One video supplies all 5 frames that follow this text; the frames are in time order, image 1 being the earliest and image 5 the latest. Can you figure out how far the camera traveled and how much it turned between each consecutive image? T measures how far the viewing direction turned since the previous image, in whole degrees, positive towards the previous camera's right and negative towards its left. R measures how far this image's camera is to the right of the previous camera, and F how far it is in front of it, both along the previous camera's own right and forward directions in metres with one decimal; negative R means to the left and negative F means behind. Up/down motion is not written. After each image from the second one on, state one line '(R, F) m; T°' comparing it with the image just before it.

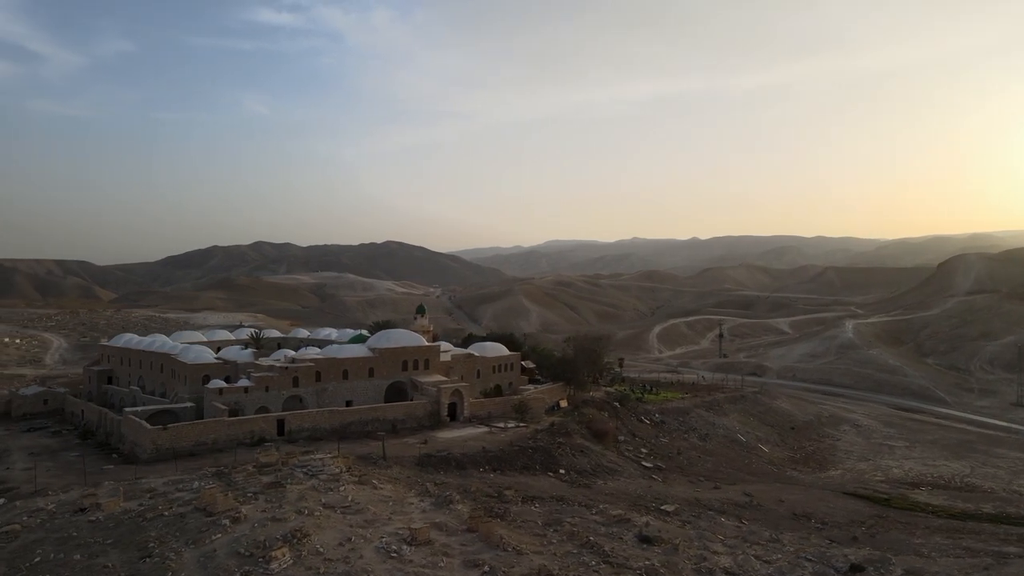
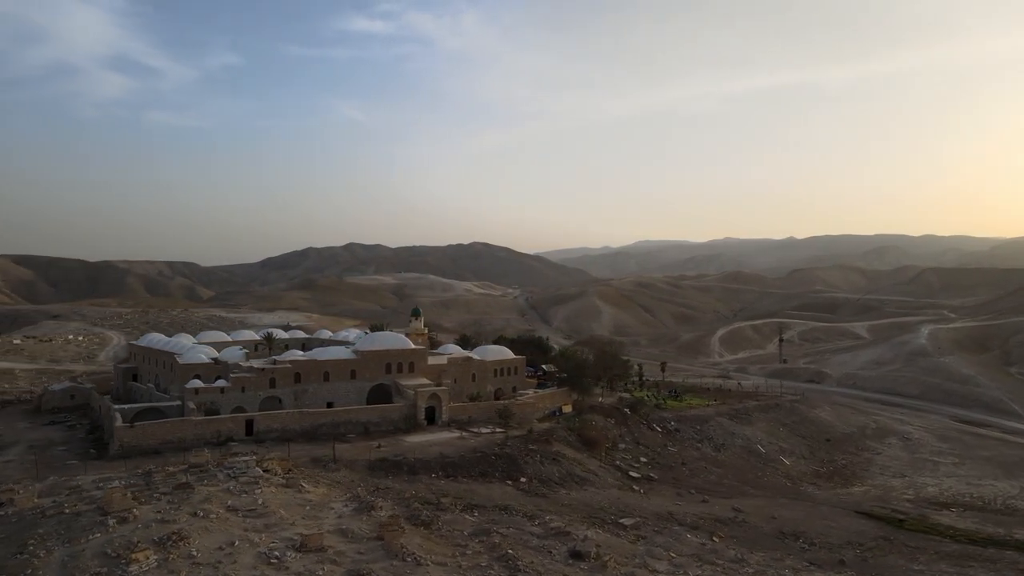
(+3.4, +0.6) m; -6°
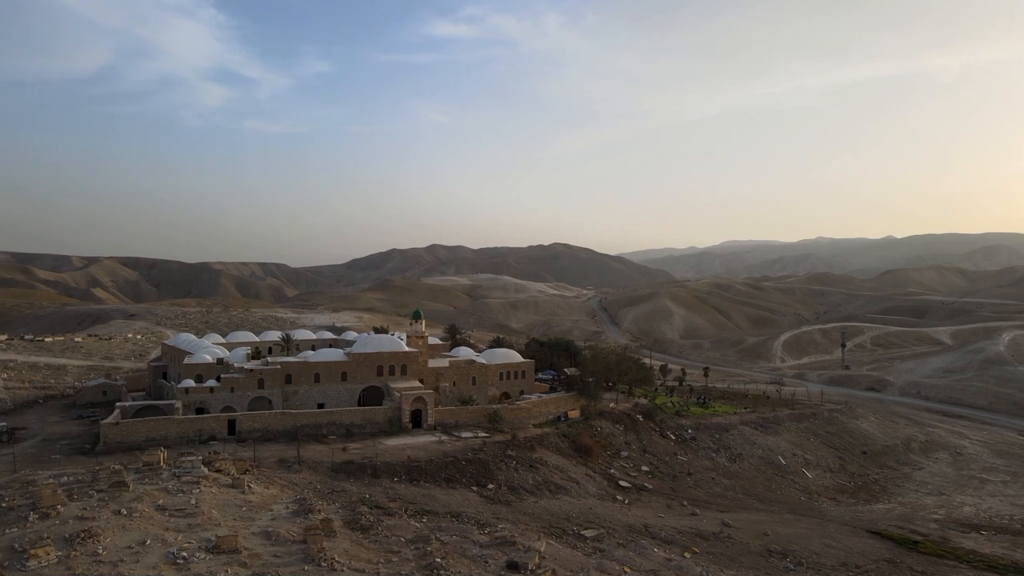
(+3.0, +0.5) m; -6°
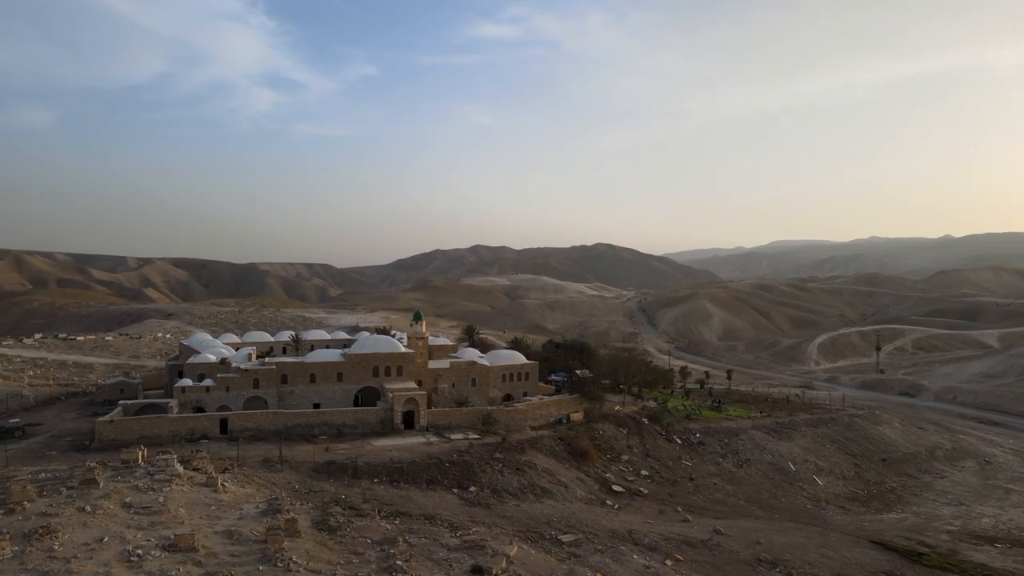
(+1.6, +0.2) m; -3°
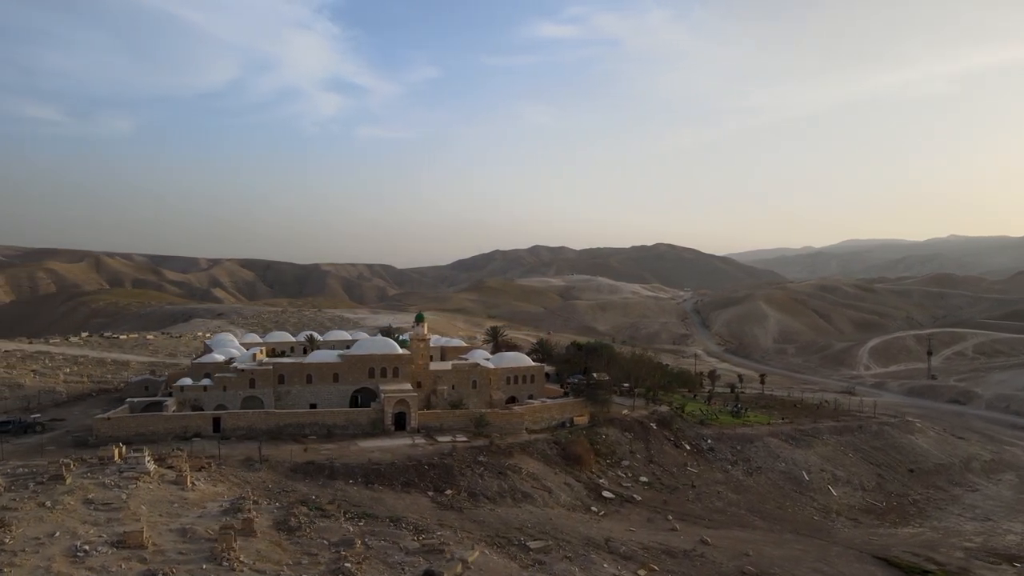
(+2.2, +0.2) m; -4°
